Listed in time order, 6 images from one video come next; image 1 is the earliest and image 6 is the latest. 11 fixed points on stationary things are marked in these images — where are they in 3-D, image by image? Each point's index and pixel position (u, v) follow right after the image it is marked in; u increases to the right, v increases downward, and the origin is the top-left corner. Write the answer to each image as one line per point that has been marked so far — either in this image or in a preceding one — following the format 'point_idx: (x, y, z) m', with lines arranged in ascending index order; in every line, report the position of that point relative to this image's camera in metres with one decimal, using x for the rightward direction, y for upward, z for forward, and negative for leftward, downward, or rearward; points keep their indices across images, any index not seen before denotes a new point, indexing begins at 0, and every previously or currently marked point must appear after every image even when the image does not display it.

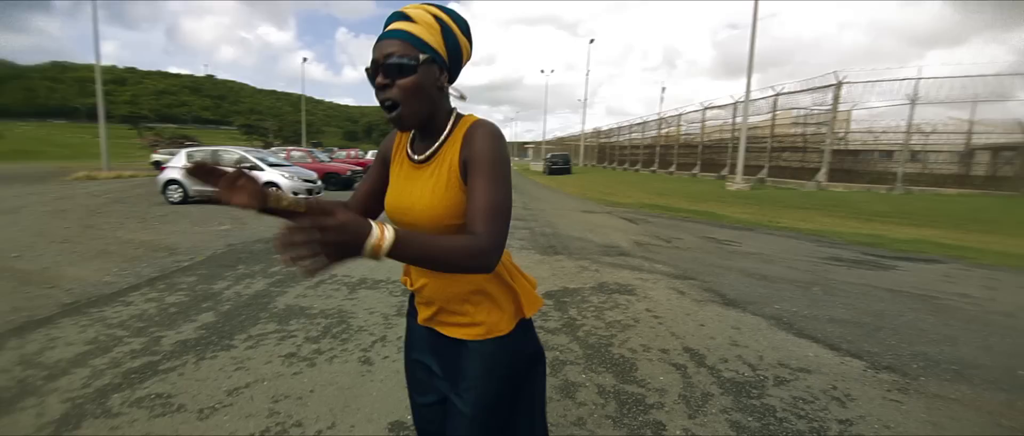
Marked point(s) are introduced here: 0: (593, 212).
0: (+2.1, +0.1, +12.1) m
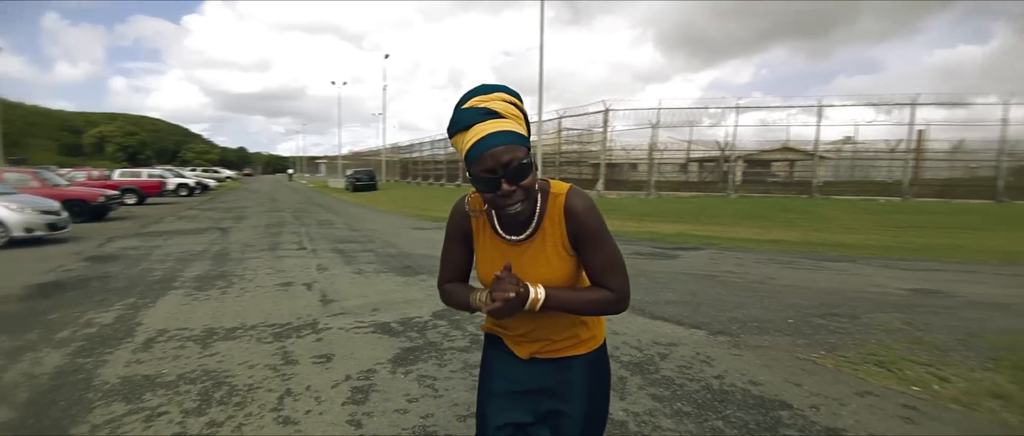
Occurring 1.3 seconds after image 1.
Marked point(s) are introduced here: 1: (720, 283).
0: (-2.3, -0.3, +12.2) m
1: (+2.8, -0.9, +6.4) m
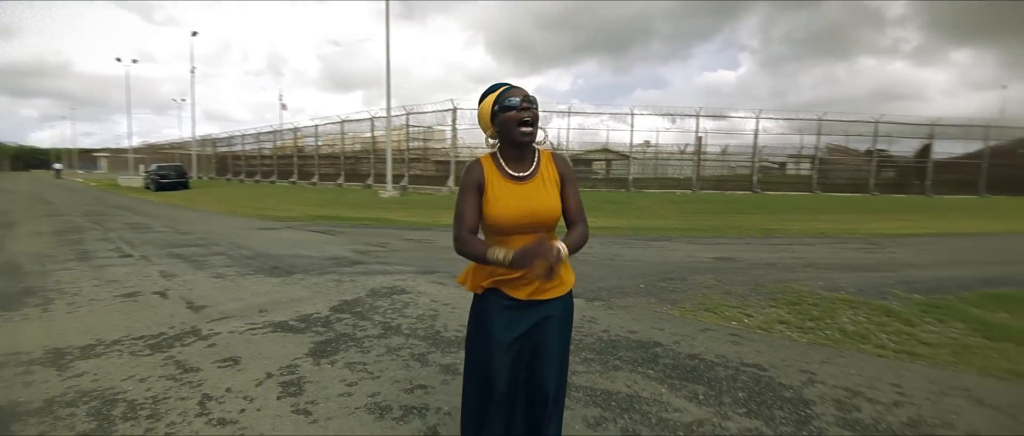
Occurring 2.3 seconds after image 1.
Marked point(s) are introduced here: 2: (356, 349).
0: (-5.6, -0.3, +11.2) m
1: (+1.1, -0.7, +7.5) m
2: (-1.2, -1.0, +3.8) m
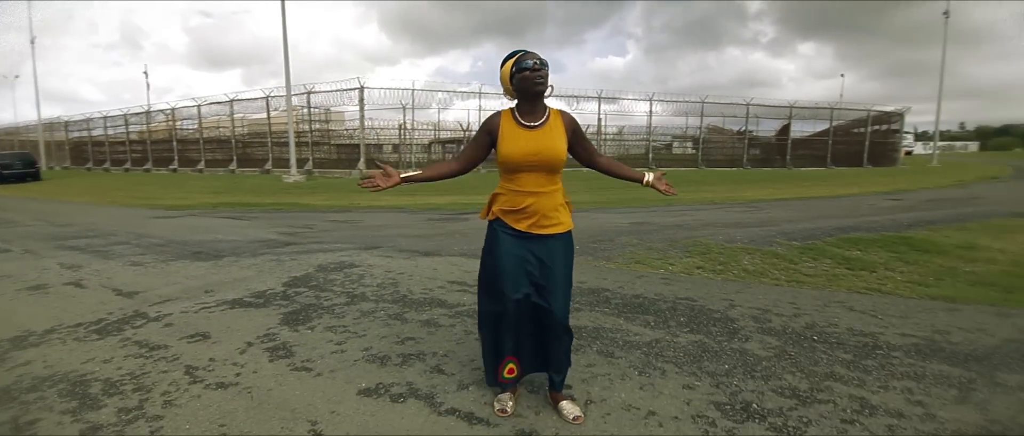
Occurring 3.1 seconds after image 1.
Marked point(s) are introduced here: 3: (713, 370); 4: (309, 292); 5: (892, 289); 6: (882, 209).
0: (-7.3, 0.0, +10.2) m
1: (0.0, -0.2, +7.9) m
2: (-1.5, -0.8, +3.9) m
3: (+1.2, -0.9, +2.8) m
4: (-2.0, -0.7, +4.6) m
5: (+3.7, -0.7, +4.6) m
6: (+7.9, +0.2, +10.1) m
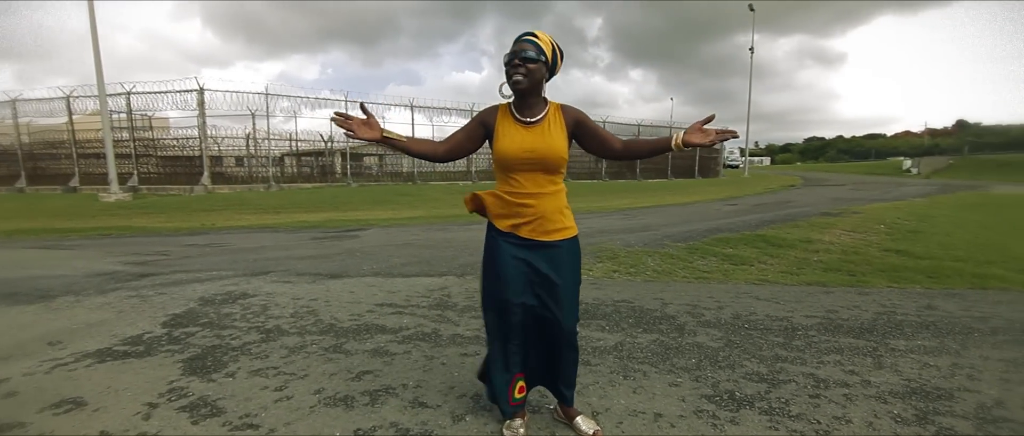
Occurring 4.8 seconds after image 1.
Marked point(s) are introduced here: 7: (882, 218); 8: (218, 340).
0: (-9.1, -0.6, +7.7) m
1: (-1.5, -0.5, +7.5) m
2: (-1.8, -0.9, +3.2) m
3: (+1.1, -0.9, +3.0) m
4: (-2.4, -0.9, +3.7) m
5: (+3.0, -0.7, +5.3) m
6: (+5.4, +0.1, +11.8) m
7: (+7.6, 0.0, +9.7) m
8: (-2.2, -0.9, +3.6) m
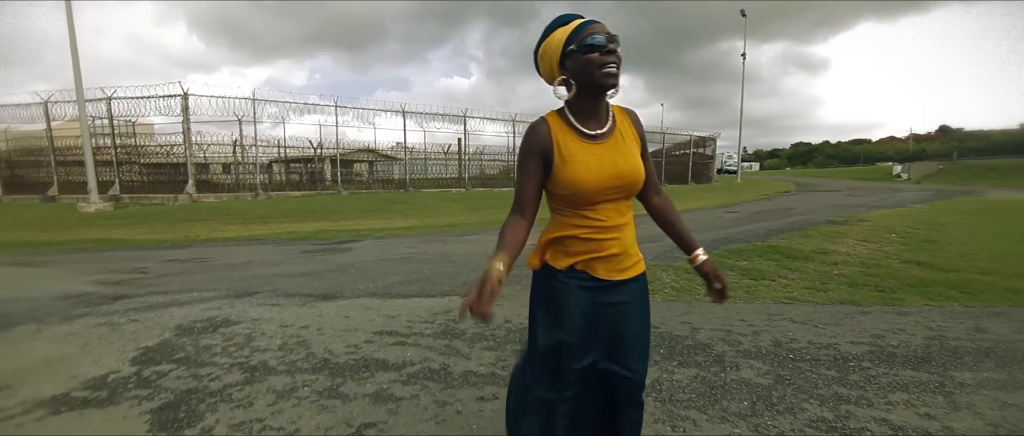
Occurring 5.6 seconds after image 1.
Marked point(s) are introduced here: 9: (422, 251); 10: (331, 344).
0: (-9.1, -0.8, +7.1) m
1: (-1.4, -0.6, +7.1) m
2: (-1.6, -1.1, +2.7) m
3: (+1.2, -1.1, +2.6) m
4: (-2.3, -1.1, +3.3) m
5: (+3.0, -0.8, +5.0) m
6: (+5.4, -0.1, +11.6) m
7: (+7.6, -0.2, +9.5) m
8: (-2.1, -1.1, +3.1) m
9: (-1.5, -0.6, +8.0) m
10: (-1.4, -1.0, +3.7) m
